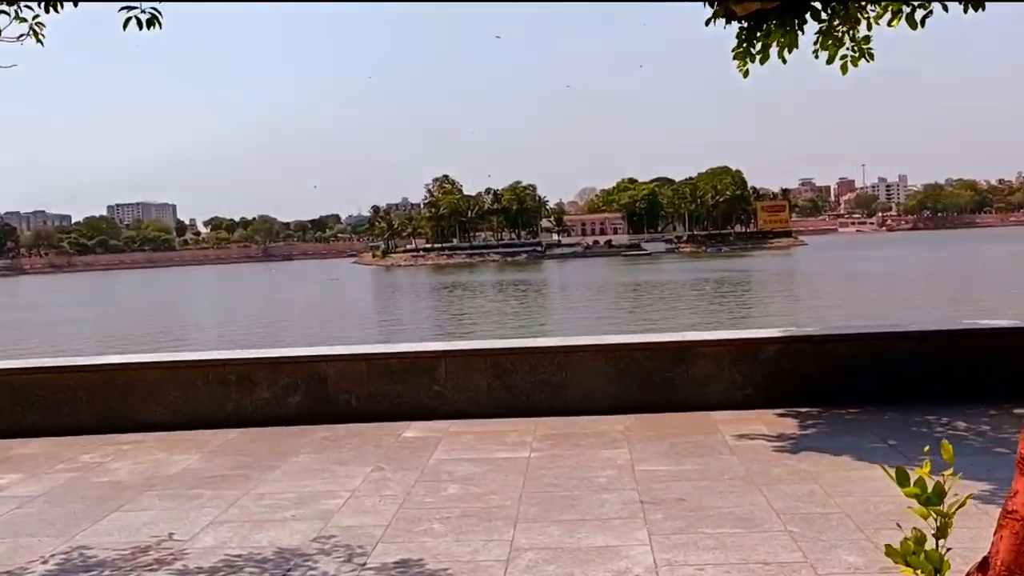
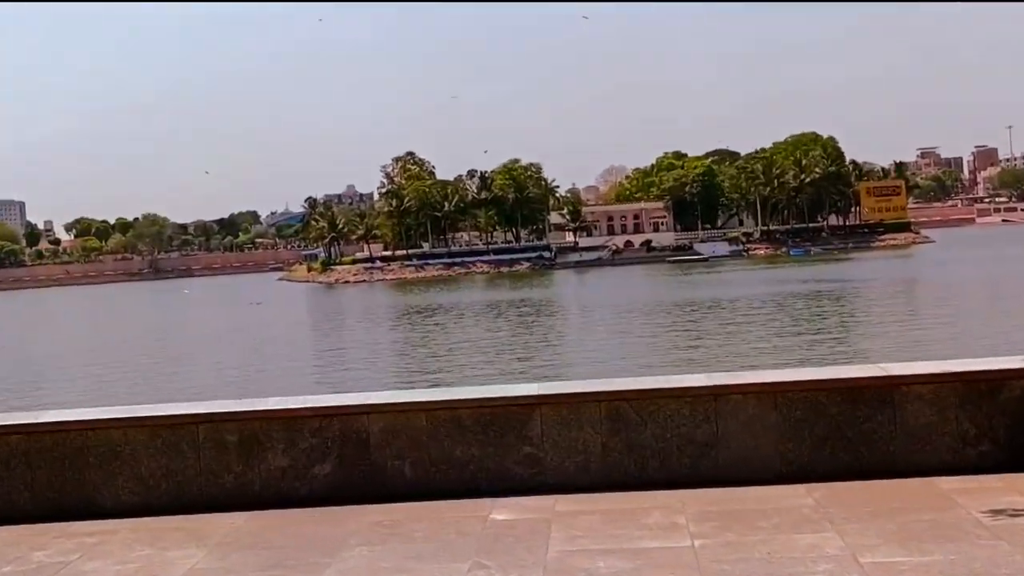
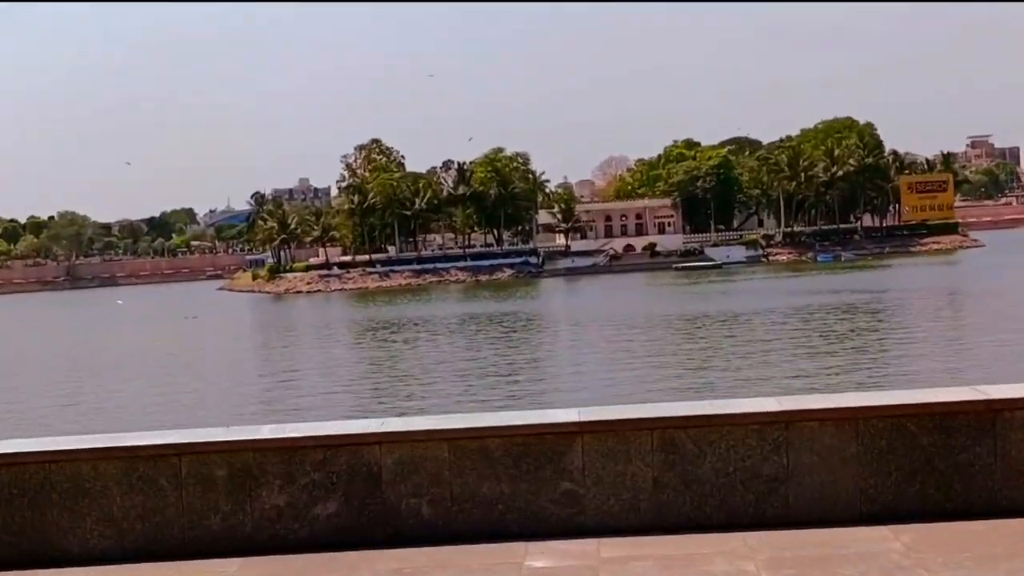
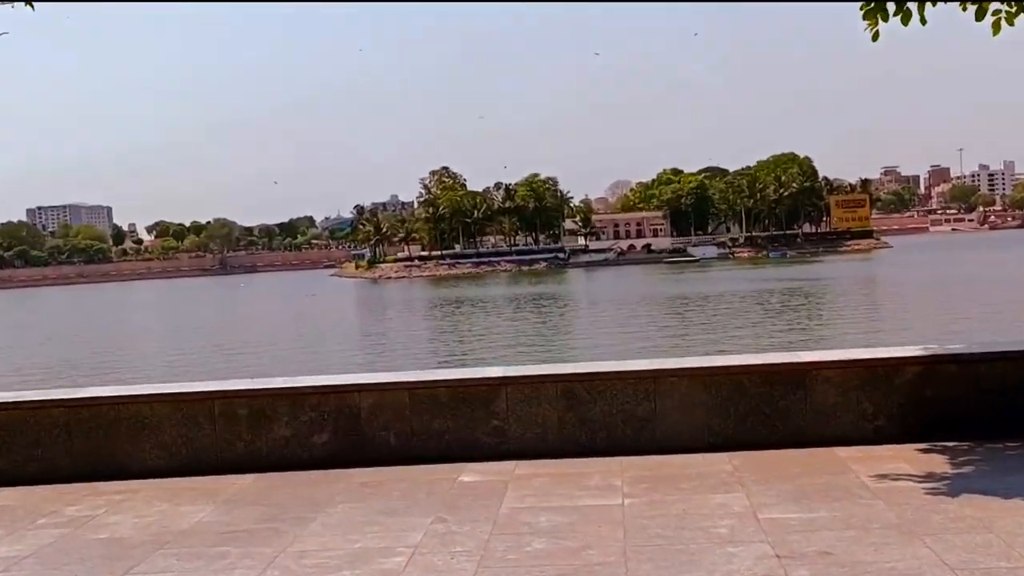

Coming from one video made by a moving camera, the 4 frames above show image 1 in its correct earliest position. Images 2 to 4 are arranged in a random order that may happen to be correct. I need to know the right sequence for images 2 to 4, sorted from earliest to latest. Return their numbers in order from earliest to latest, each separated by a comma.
4, 2, 3
